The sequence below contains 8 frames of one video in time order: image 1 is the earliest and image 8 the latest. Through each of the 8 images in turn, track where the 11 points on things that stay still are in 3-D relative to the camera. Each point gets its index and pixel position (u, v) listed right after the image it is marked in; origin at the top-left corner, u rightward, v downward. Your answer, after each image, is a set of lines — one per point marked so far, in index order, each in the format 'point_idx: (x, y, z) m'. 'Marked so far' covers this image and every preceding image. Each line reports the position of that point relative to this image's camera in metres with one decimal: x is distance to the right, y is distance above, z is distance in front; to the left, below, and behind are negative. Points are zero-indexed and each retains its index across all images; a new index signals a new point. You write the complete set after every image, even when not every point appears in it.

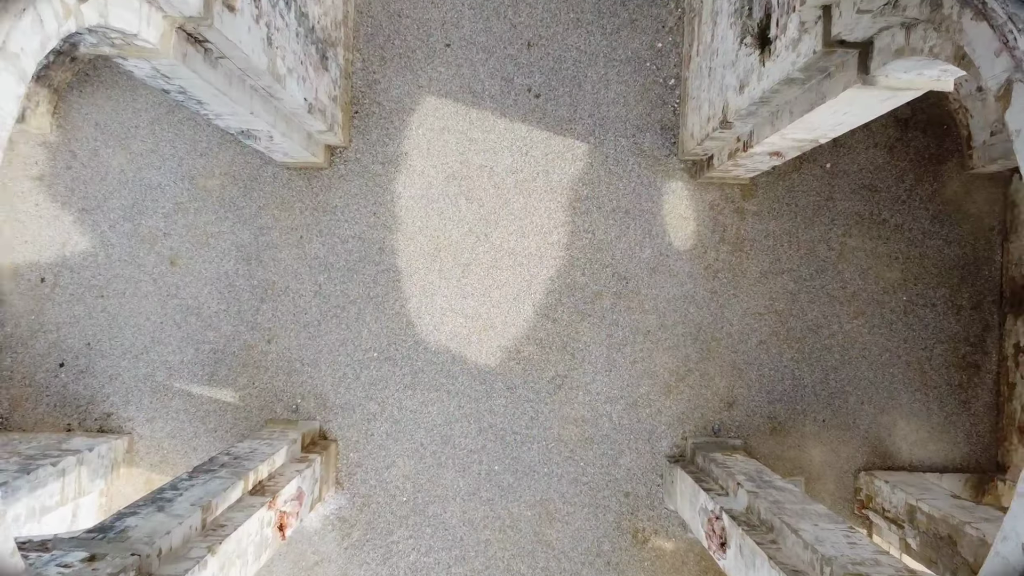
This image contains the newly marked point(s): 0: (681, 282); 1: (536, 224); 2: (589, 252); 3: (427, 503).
0: (+1.4, 0.0, +5.8) m
1: (+0.2, +0.5, +5.8) m
2: (+0.6, +0.3, +5.8) m
3: (-0.7, -1.8, +5.7) m
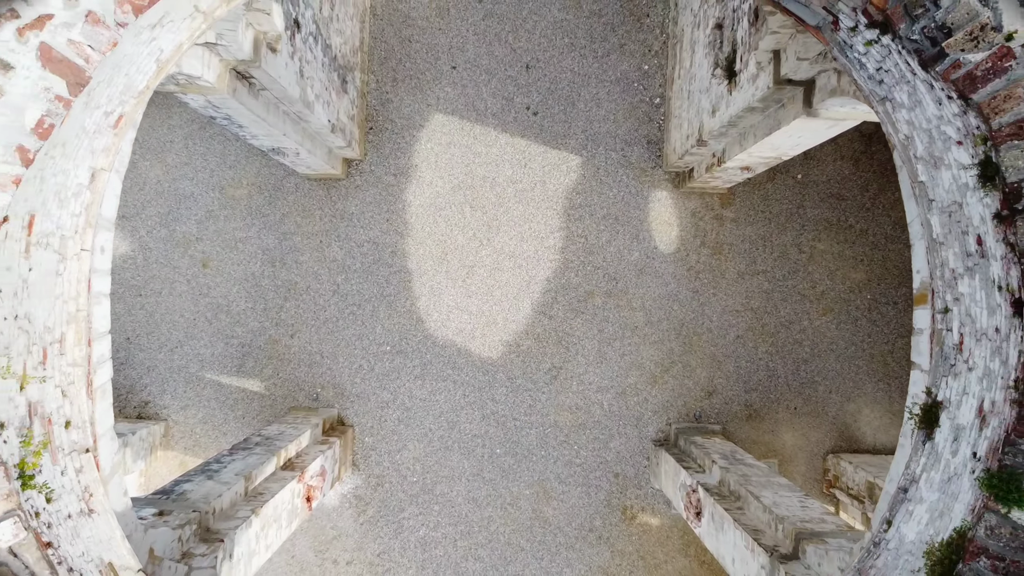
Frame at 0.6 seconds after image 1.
0: (+1.4, +0.1, +6.4) m
1: (+0.2, +0.5, +6.4) m
2: (+0.7, +0.3, +6.4) m
3: (-0.7, -1.8, +6.3) m
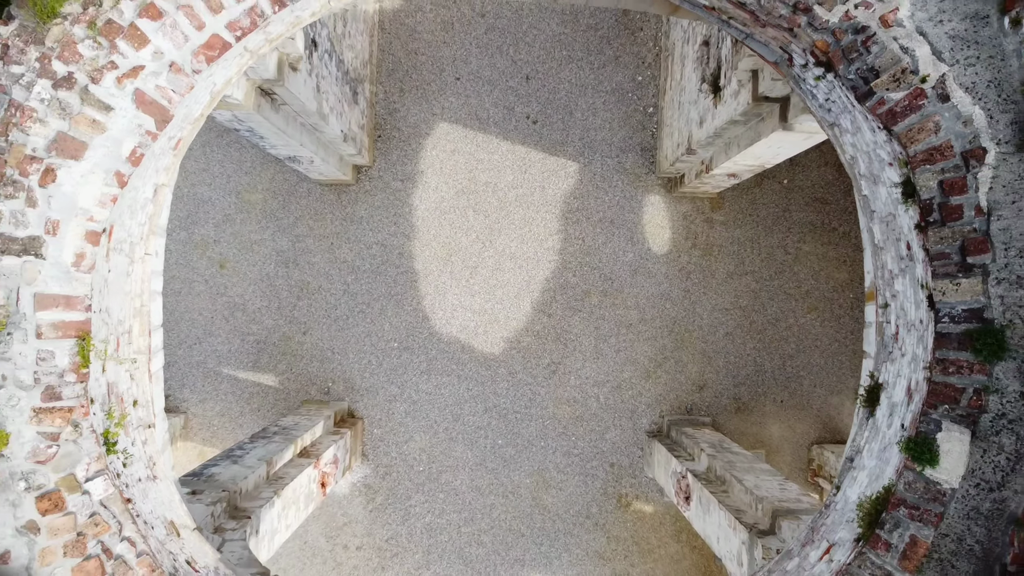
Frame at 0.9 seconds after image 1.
0: (+1.4, +0.1, +6.8) m
1: (+0.2, +0.5, +6.8) m
2: (+0.7, +0.3, +6.8) m
3: (-0.7, -1.8, +6.7) m
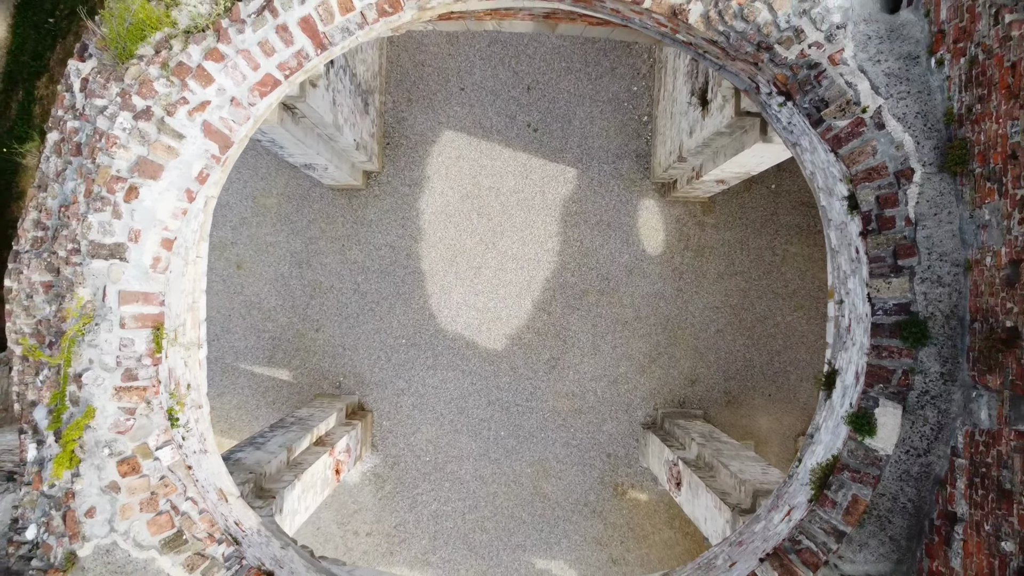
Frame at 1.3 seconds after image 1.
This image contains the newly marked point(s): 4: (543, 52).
0: (+1.5, +0.1, +7.1) m
1: (+0.2, +0.6, +7.2) m
2: (+0.7, +0.3, +7.1) m
3: (-0.7, -1.8, +7.0) m
4: (+0.3, +2.5, +7.2) m
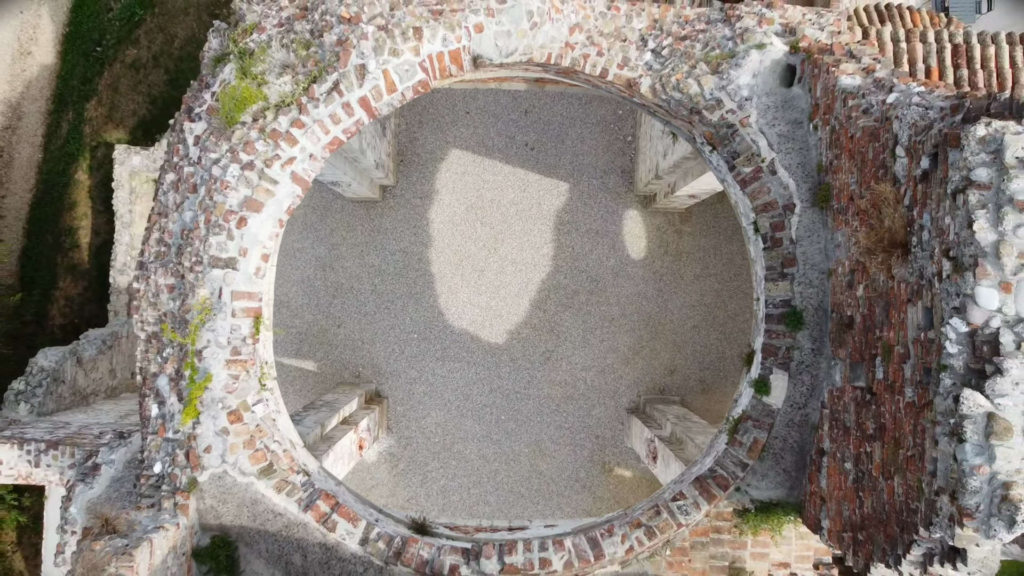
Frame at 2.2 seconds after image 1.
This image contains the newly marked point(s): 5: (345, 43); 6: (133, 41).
0: (+1.4, +0.1, +8.0) m
1: (+0.2, +0.5, +8.1) m
2: (+0.7, +0.3, +8.1) m
3: (-0.7, -1.8, +8.0) m
4: (+0.3, +2.5, +8.2) m
5: (-0.8, +1.2, +3.3) m
6: (-4.9, +3.2, +9.0) m
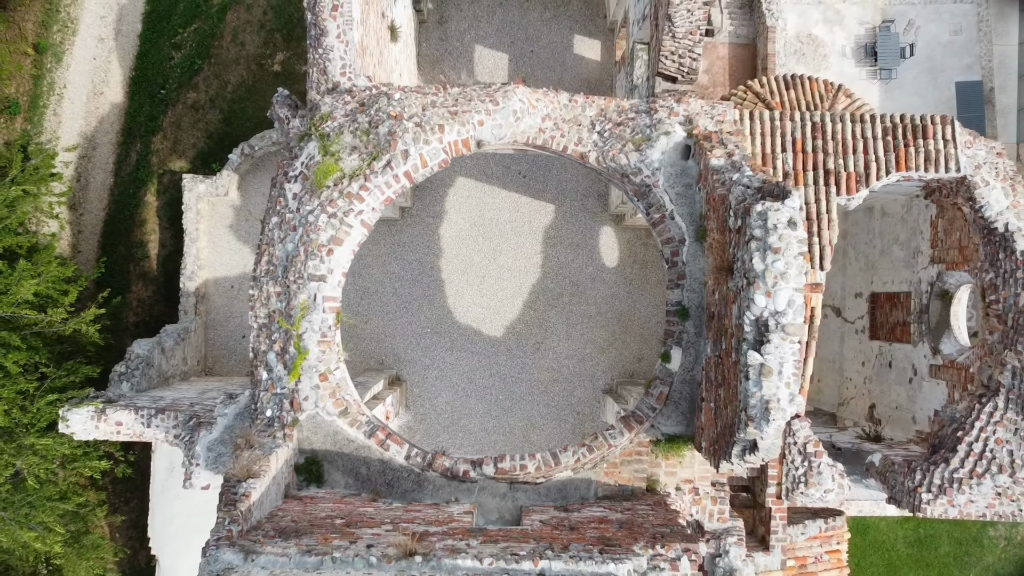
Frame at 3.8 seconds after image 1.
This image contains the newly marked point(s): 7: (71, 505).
0: (+1.4, 0.0, +9.8) m
1: (+0.2, +0.5, +9.8) m
2: (+0.6, +0.3, +9.8) m
3: (-0.7, -1.8, +9.7) m
4: (+0.3, +2.4, +9.9) m
5: (-0.9, +1.1, +5.1) m
6: (-5.0, +3.1, +10.7) m
7: (-4.9, -2.4, +7.8) m
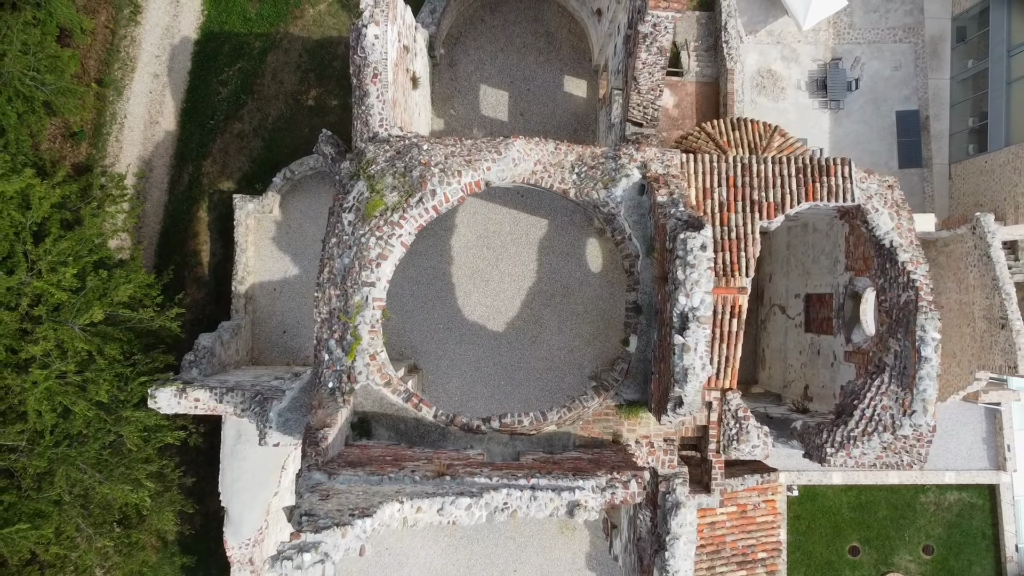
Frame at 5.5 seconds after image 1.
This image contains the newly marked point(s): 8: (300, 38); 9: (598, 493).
0: (+1.4, 0.0, +11.6) m
1: (+0.2, +0.5, +11.6) m
2: (+0.6, +0.2, +11.6) m
3: (-0.7, -1.9, +11.5) m
4: (+0.3, +2.4, +11.7) m
5: (-0.9, +1.1, +6.8) m
6: (-5.0, +3.1, +12.5) m
7: (-4.9, -2.5, +9.6) m
8: (-3.9, +4.6, +12.6) m
9: (+0.7, -1.7, +5.7) m
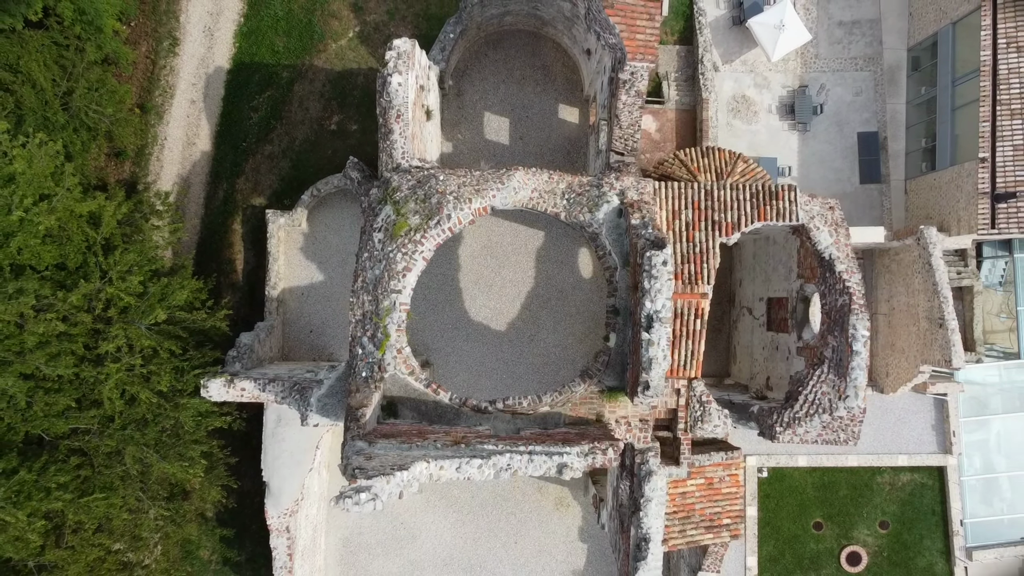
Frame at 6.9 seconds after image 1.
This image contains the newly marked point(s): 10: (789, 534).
0: (+1.4, -0.1, +13.1) m
1: (+0.2, +0.4, +13.1) m
2: (+0.6, +0.2, +13.1) m
3: (-0.7, -1.9, +13.0) m
4: (+0.3, +2.3, +13.2) m
5: (-0.9, +1.0, +8.3) m
6: (-5.0, +3.0, +14.0) m
7: (-4.9, -2.6, +11.0) m
8: (-3.9, +4.5, +14.1) m
9: (+0.7, -1.8, +7.2) m
10: (+5.5, -4.9, +13.7) m
